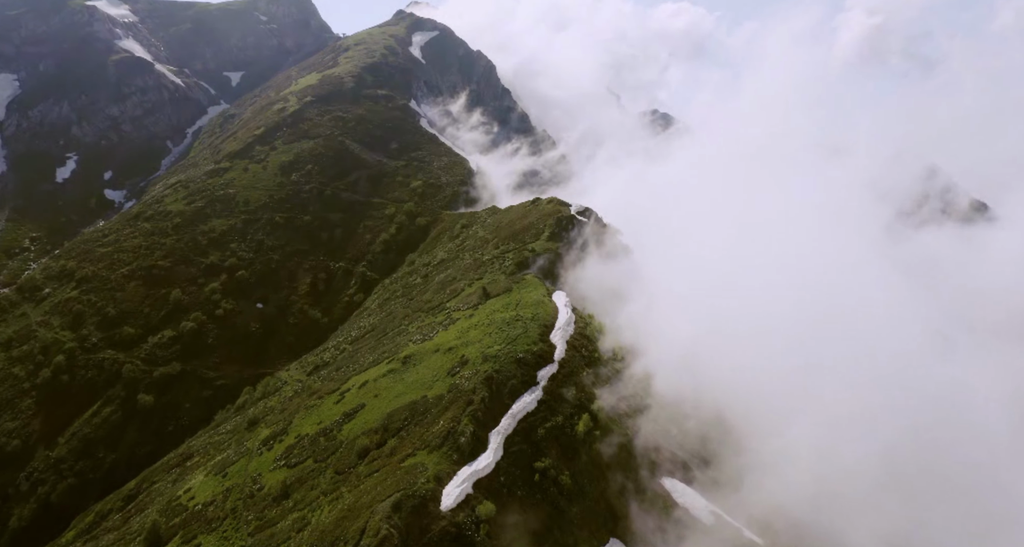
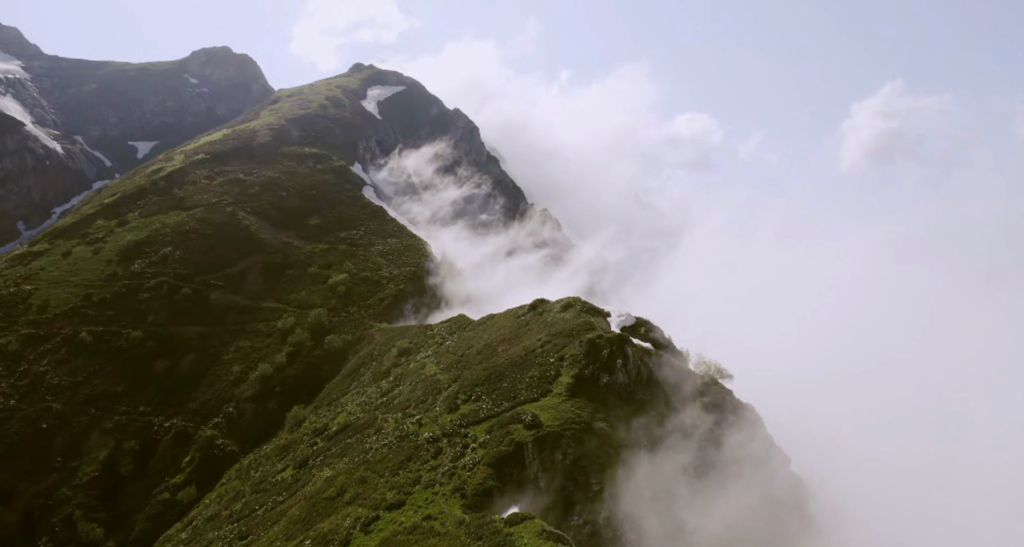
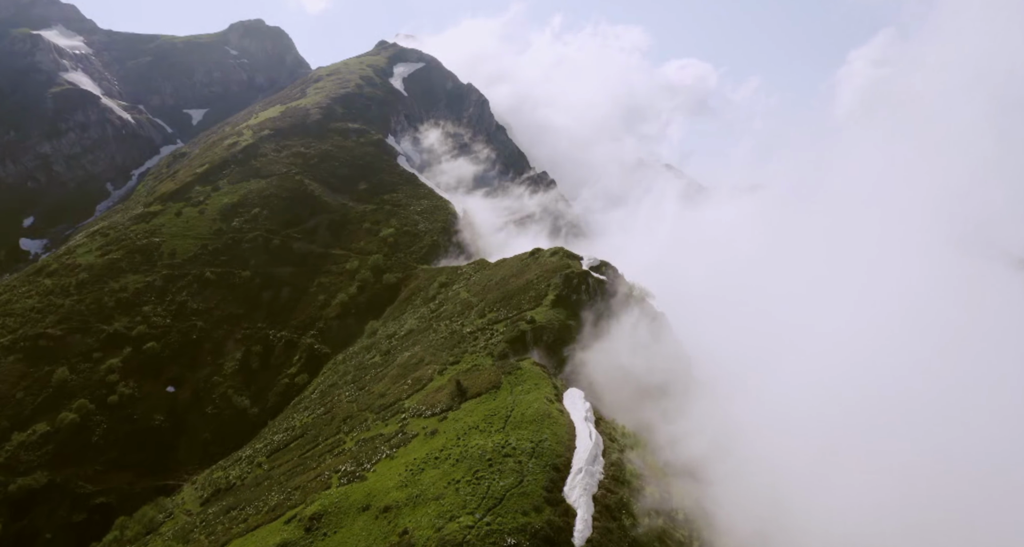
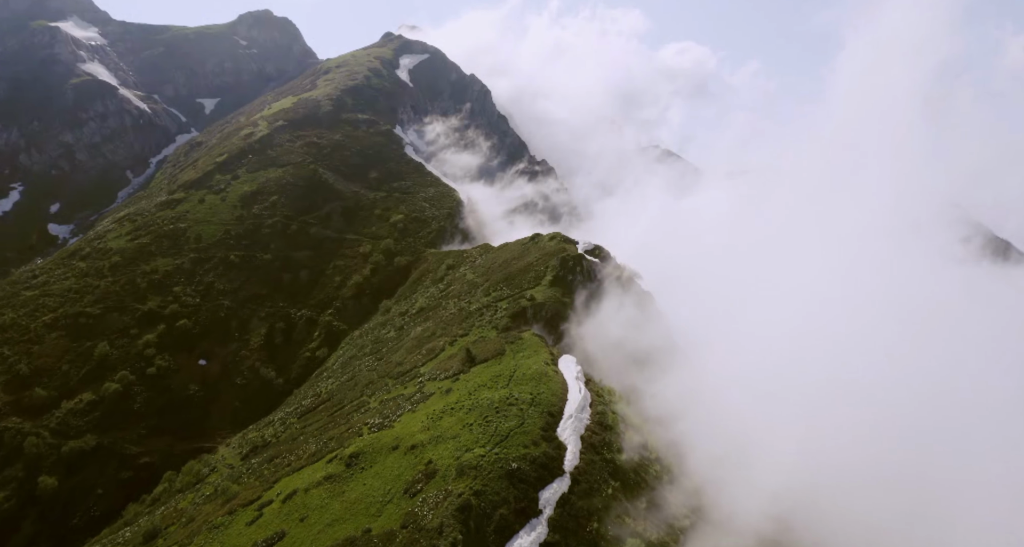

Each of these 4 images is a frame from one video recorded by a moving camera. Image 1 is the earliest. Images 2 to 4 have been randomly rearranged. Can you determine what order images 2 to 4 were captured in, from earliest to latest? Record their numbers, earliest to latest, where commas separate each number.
4, 3, 2
